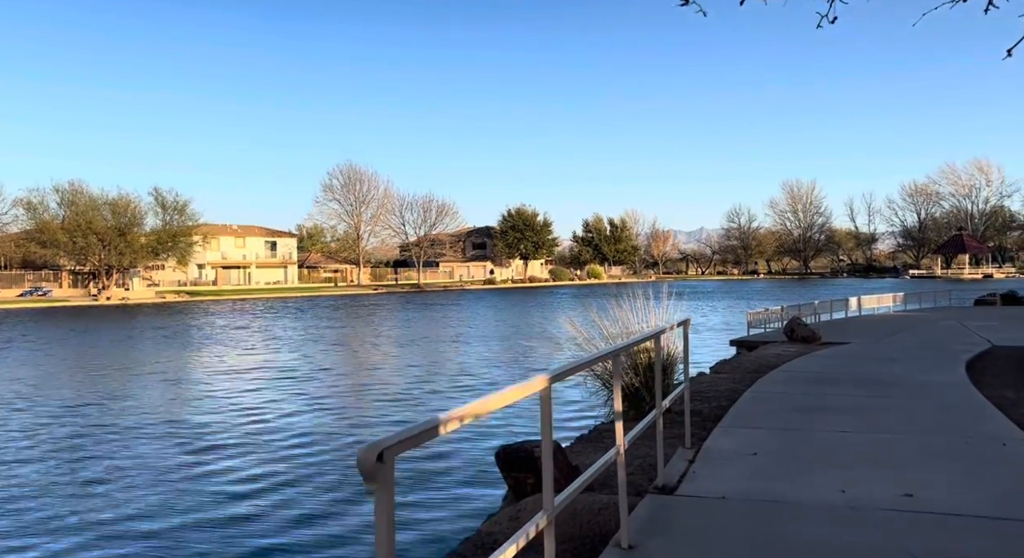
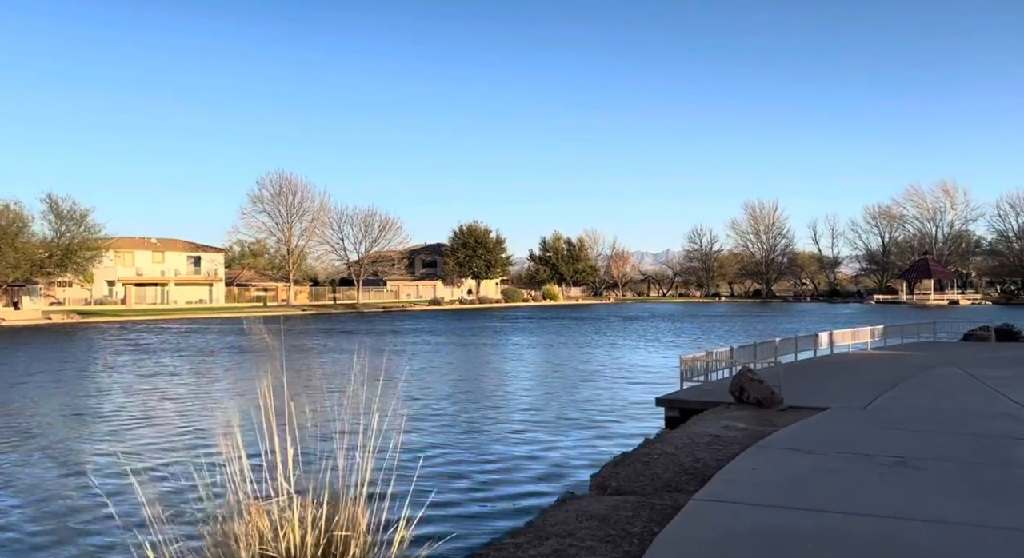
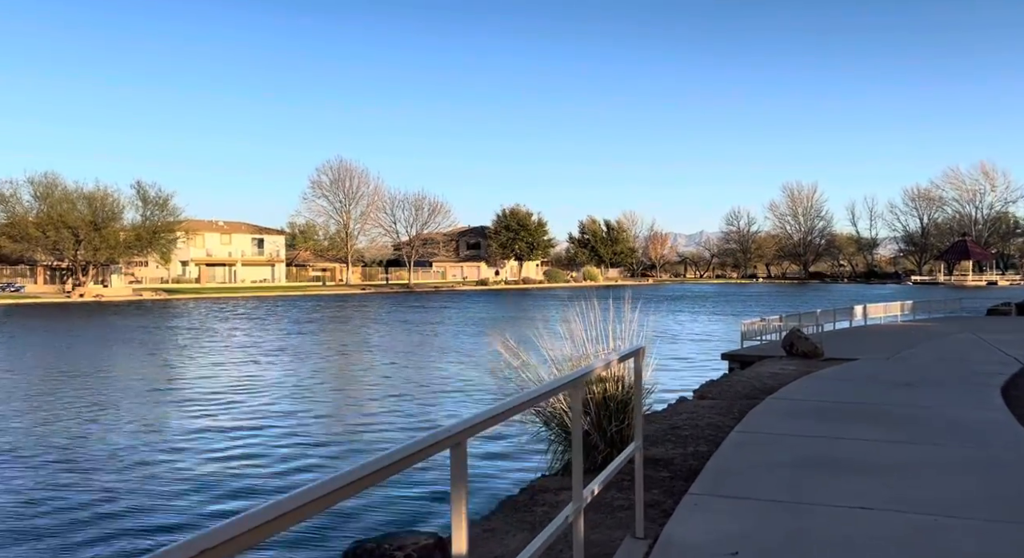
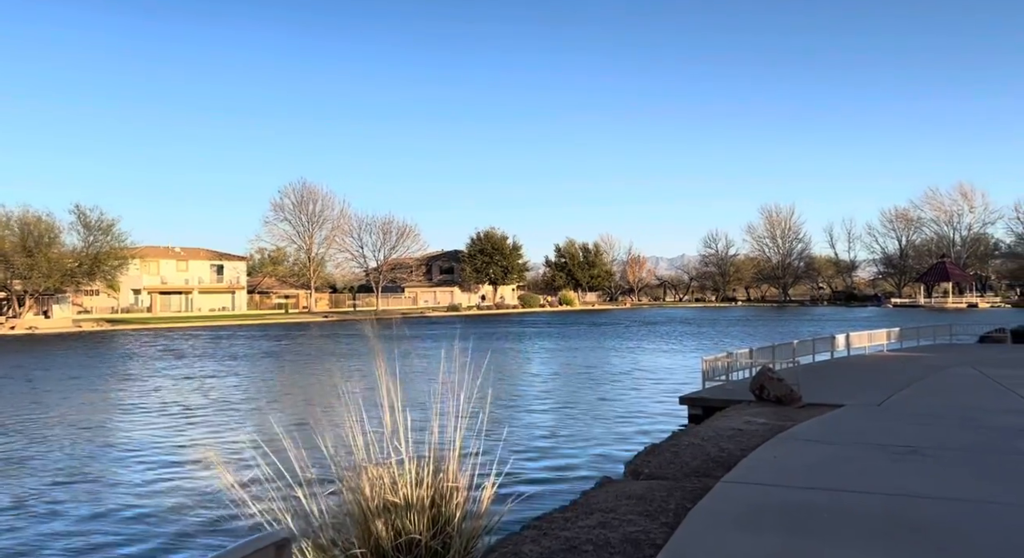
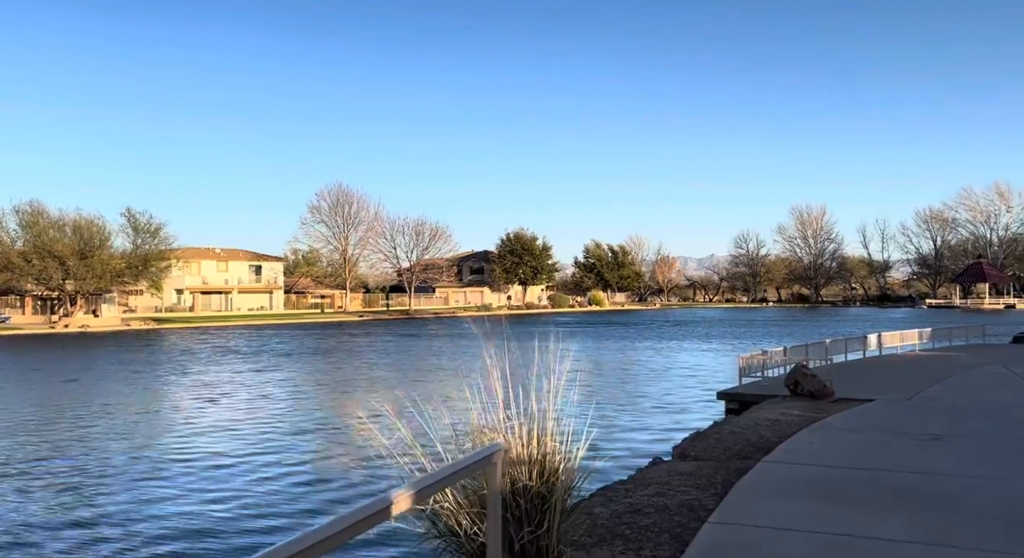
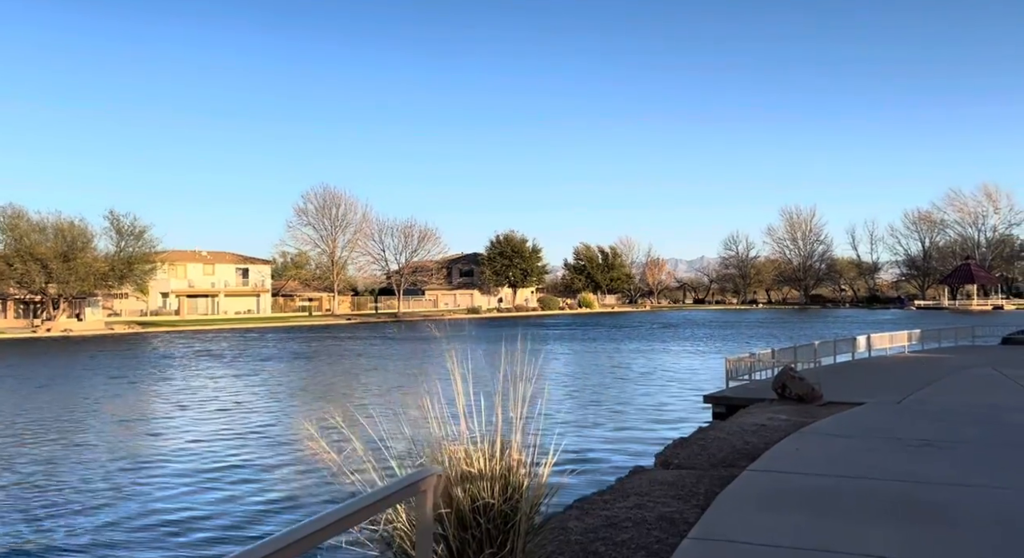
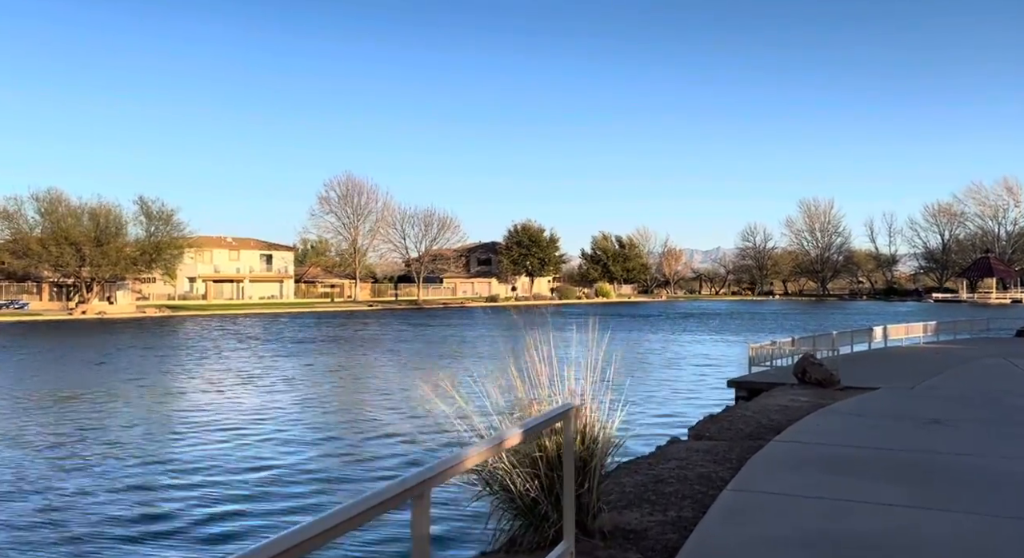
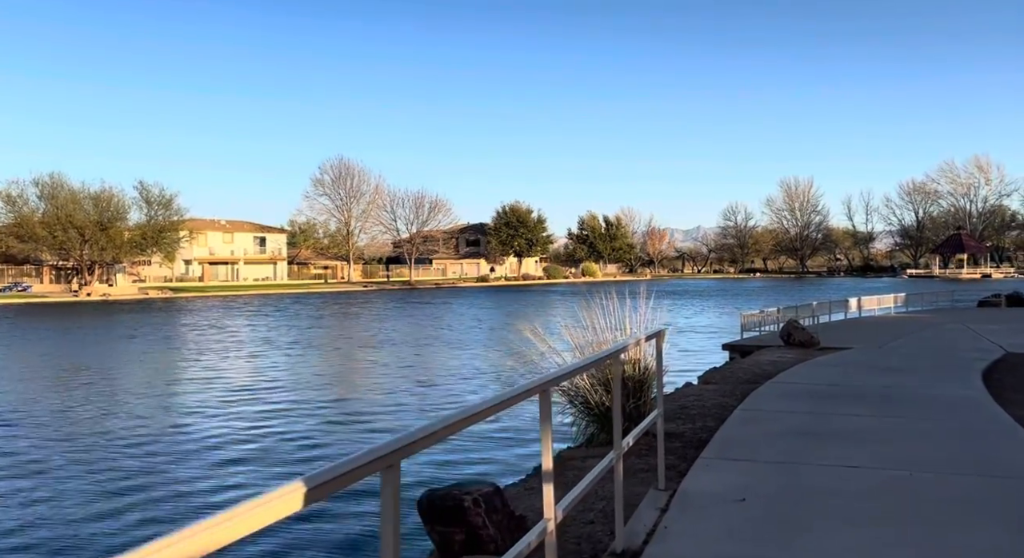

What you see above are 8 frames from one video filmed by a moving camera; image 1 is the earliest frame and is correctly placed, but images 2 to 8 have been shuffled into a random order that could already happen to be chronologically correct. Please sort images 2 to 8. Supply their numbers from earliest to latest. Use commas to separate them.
8, 3, 7, 5, 6, 4, 2
